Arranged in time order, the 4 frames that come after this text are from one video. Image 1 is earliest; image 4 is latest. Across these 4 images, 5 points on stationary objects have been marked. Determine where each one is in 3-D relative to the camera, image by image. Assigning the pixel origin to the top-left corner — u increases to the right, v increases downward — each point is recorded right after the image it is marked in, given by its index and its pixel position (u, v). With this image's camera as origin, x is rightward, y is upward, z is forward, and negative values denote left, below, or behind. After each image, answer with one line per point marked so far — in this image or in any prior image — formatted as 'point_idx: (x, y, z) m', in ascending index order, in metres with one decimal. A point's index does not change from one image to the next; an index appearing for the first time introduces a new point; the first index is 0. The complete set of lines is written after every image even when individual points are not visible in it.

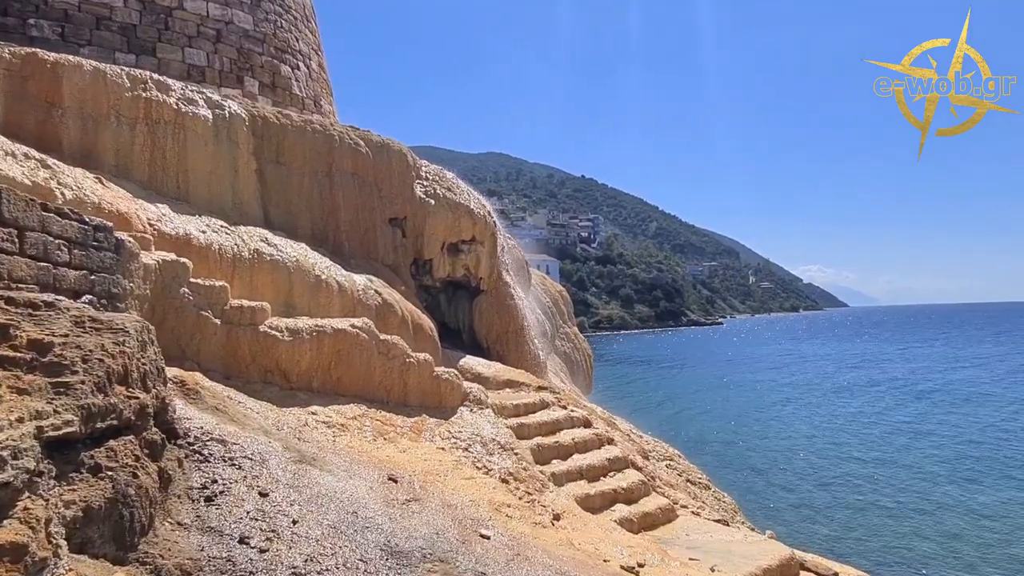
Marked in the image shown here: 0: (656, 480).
0: (+2.2, -2.9, +11.2) m
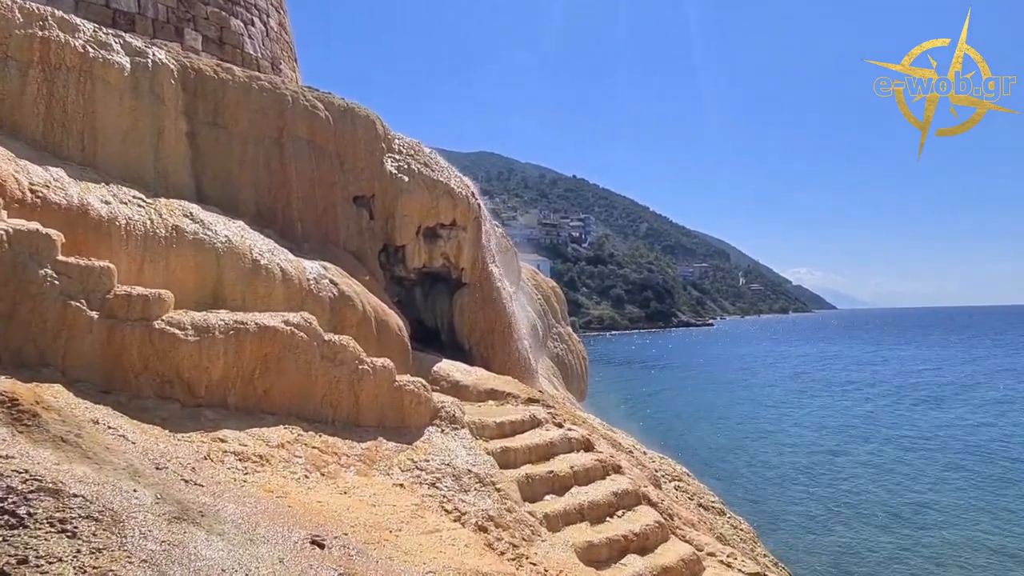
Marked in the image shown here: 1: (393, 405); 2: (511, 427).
0: (+2.0, -2.8, +9.0) m
1: (-1.3, -1.3, +8.1) m
2: (0.0, -1.7, +9.0) m
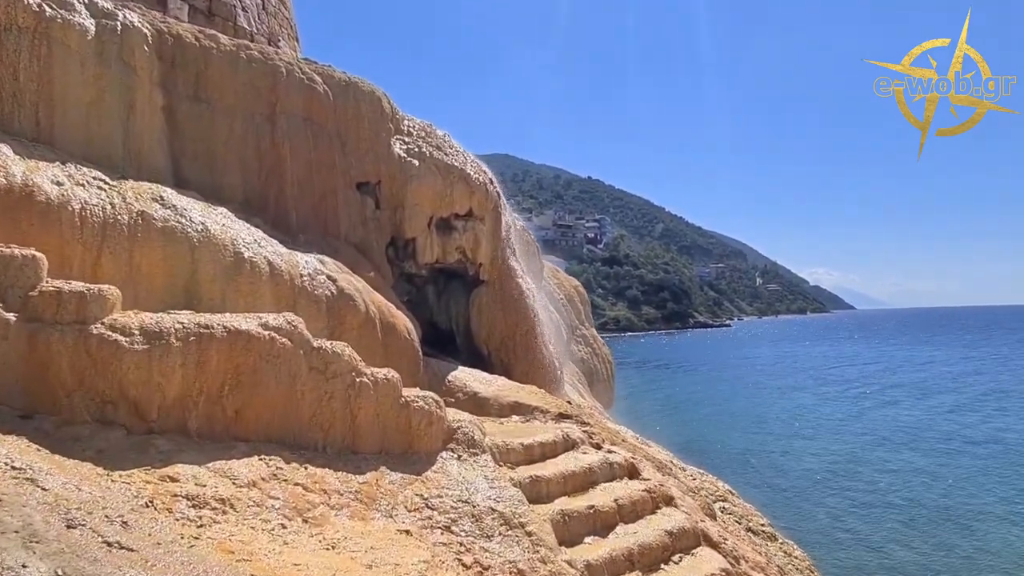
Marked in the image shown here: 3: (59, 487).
0: (+2.3, -2.7, +7.5) m
1: (-1.0, -1.2, +6.6) m
2: (+0.3, -1.6, +7.5) m
3: (-2.6, -1.1, +4.2) m
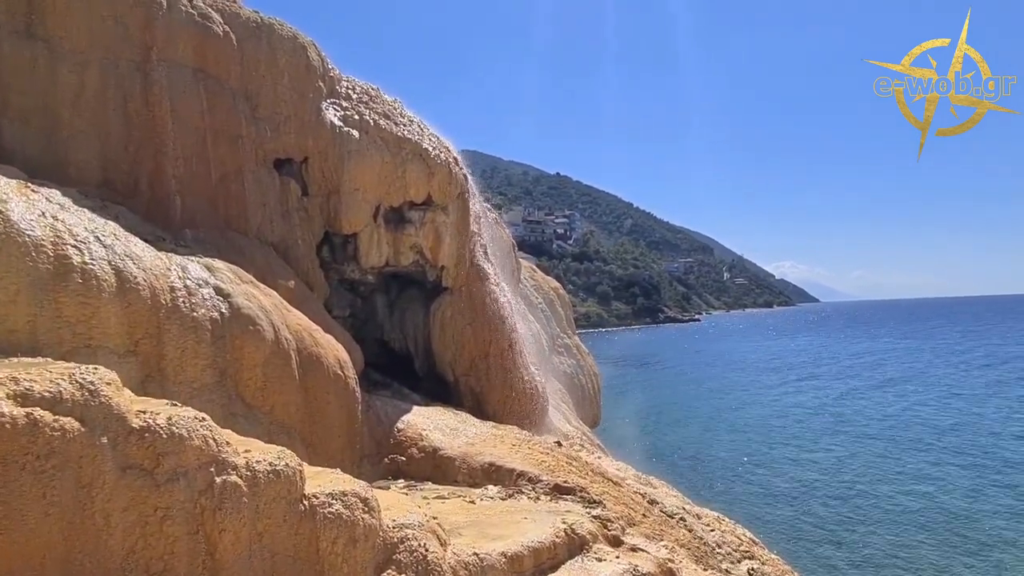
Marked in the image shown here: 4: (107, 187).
0: (+2.1, -2.8, +4.9) m
1: (-1.1, -1.4, +3.9) m
2: (+0.2, -1.8, +4.9) m
3: (-2.6, -1.3, +1.4) m
4: (-3.8, +0.9, +7.0) m
